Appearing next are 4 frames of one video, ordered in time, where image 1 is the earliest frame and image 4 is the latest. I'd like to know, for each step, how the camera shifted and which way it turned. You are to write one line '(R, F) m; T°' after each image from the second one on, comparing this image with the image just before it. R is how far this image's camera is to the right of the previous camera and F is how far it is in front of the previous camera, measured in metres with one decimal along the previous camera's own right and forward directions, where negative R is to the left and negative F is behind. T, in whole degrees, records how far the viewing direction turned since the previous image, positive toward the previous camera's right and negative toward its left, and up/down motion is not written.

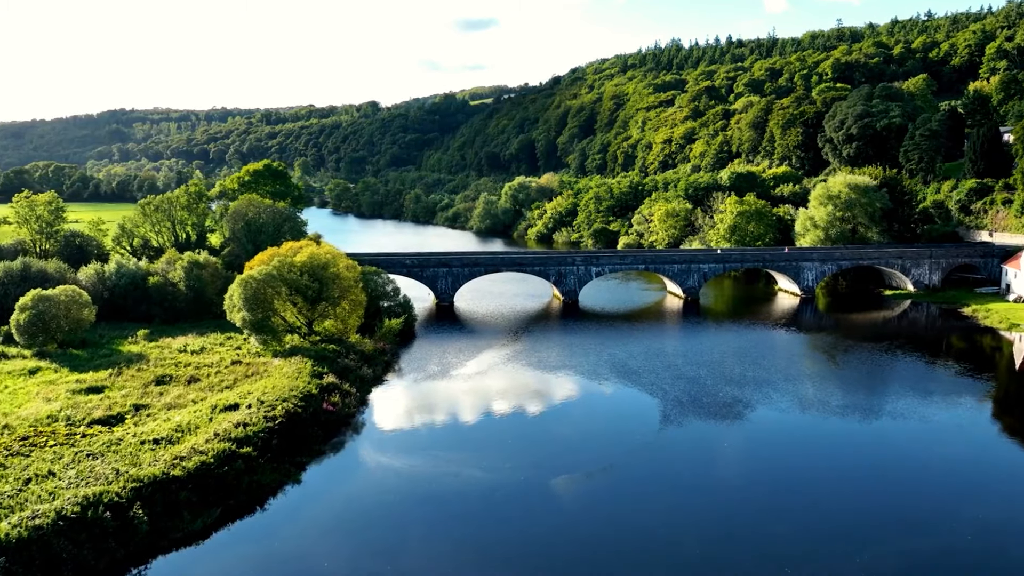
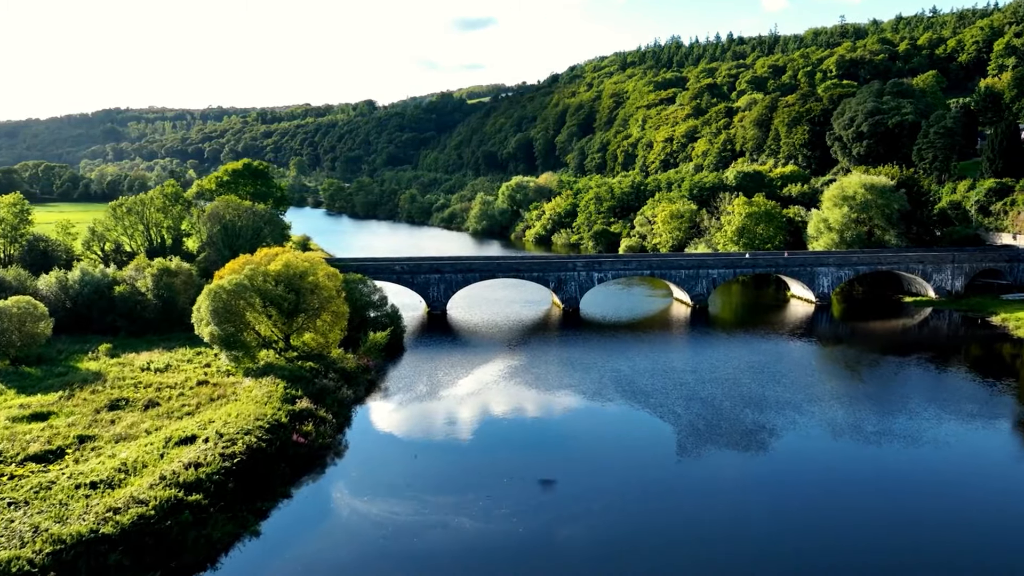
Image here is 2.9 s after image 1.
(+0.1, +3.4) m; 0°
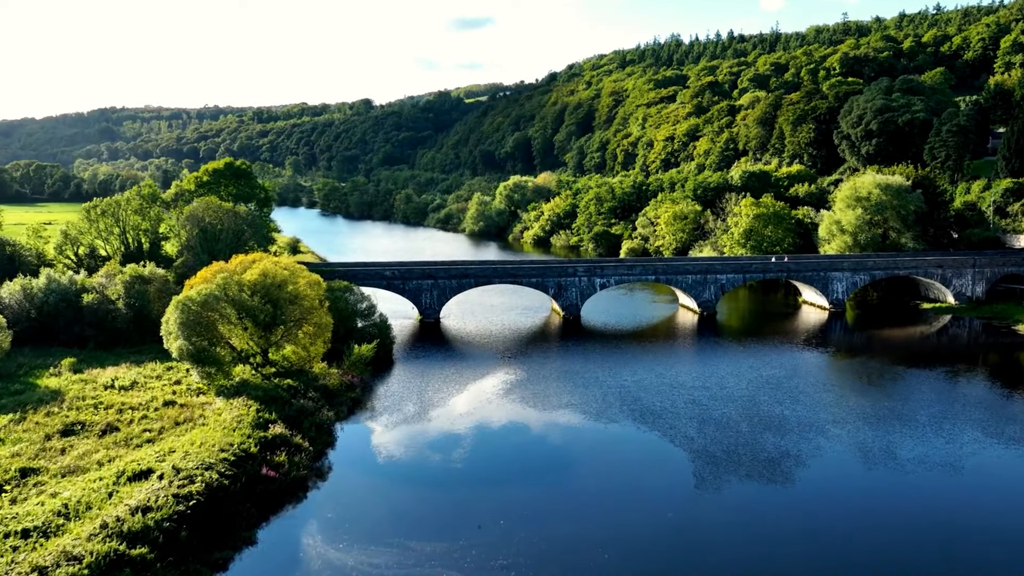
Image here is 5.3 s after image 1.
(+0.1, +2.8) m; 0°
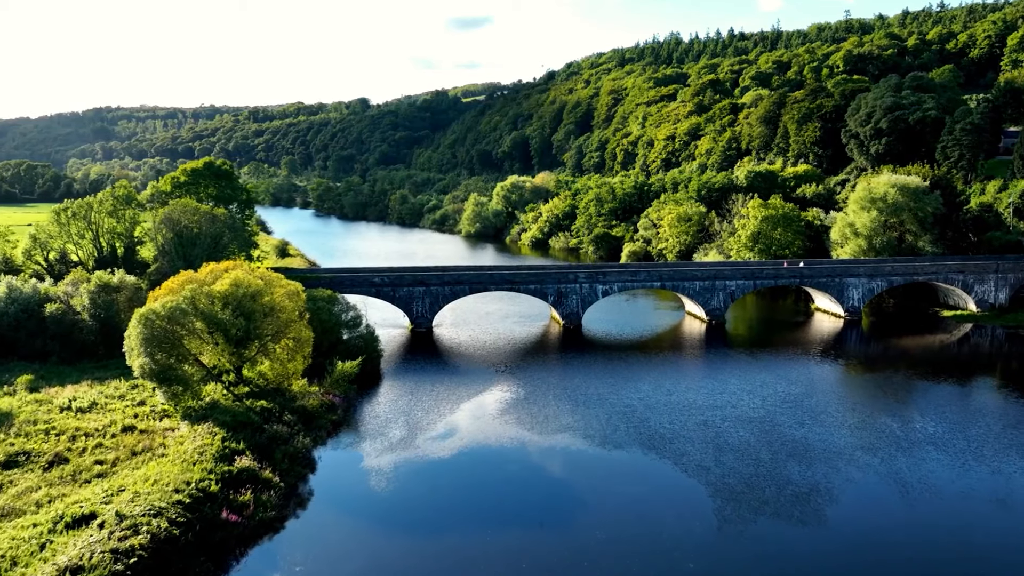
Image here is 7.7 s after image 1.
(+0.1, +2.8) m; 0°
